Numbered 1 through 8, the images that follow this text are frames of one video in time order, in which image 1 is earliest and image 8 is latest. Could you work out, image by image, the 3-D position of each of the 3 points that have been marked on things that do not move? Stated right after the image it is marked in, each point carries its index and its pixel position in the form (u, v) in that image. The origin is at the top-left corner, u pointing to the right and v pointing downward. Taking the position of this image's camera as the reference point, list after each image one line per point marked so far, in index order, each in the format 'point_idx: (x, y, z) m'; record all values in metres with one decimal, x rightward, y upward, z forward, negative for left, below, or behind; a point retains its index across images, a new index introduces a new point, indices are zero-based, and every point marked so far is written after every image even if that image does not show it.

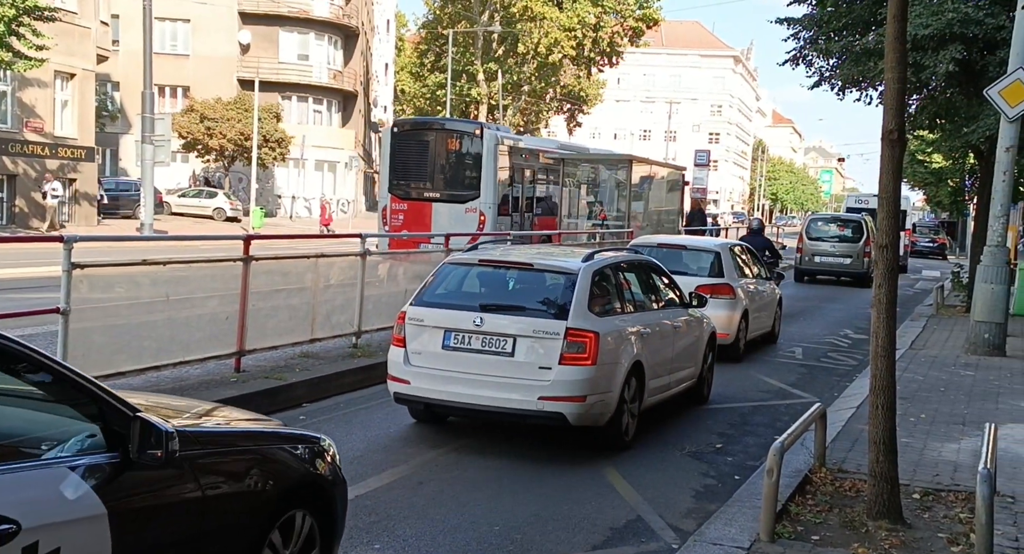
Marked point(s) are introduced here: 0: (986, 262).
0: (+5.7, +0.2, +13.3) m
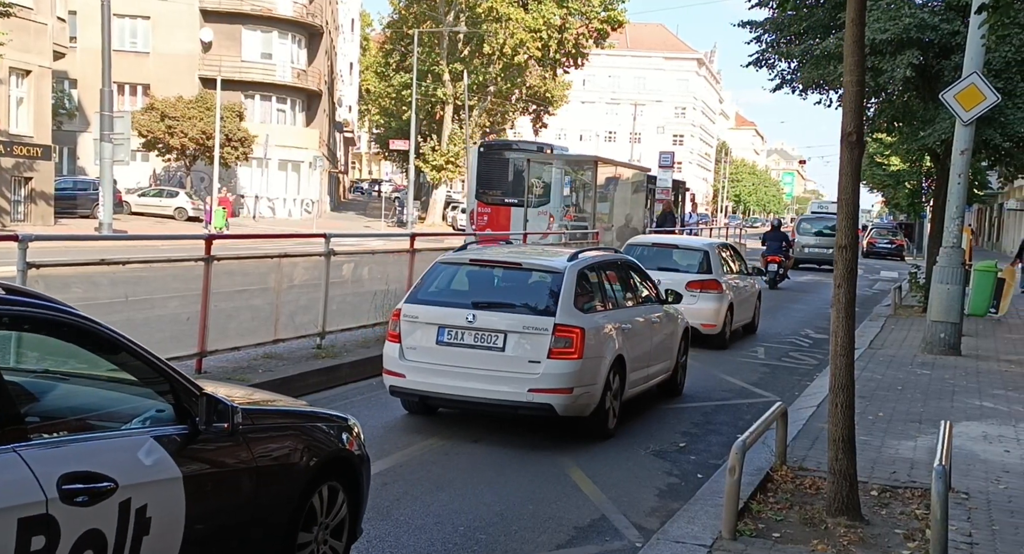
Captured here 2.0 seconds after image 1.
0: (+5.3, +0.2, +13.6) m
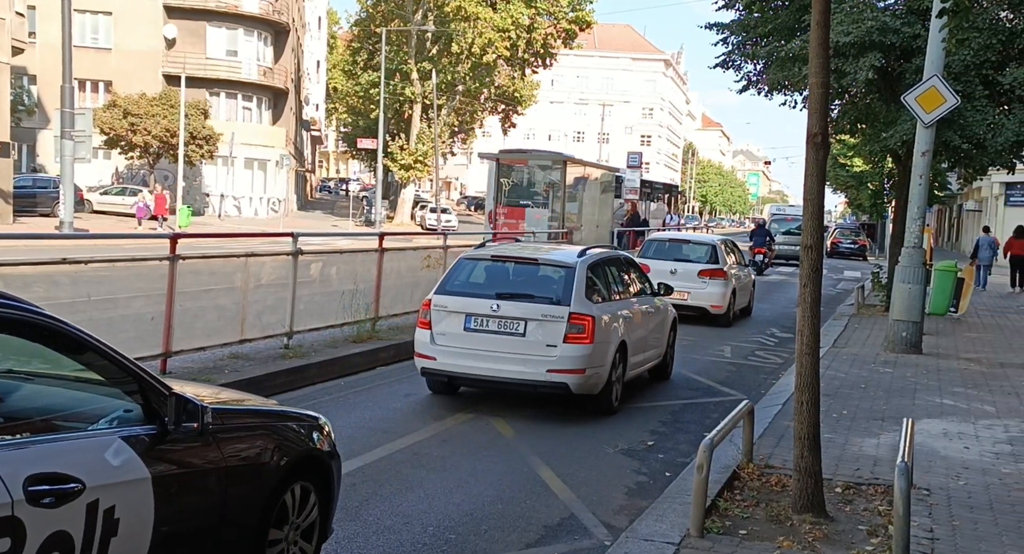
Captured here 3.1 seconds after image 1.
0: (+4.9, +0.2, +13.8) m
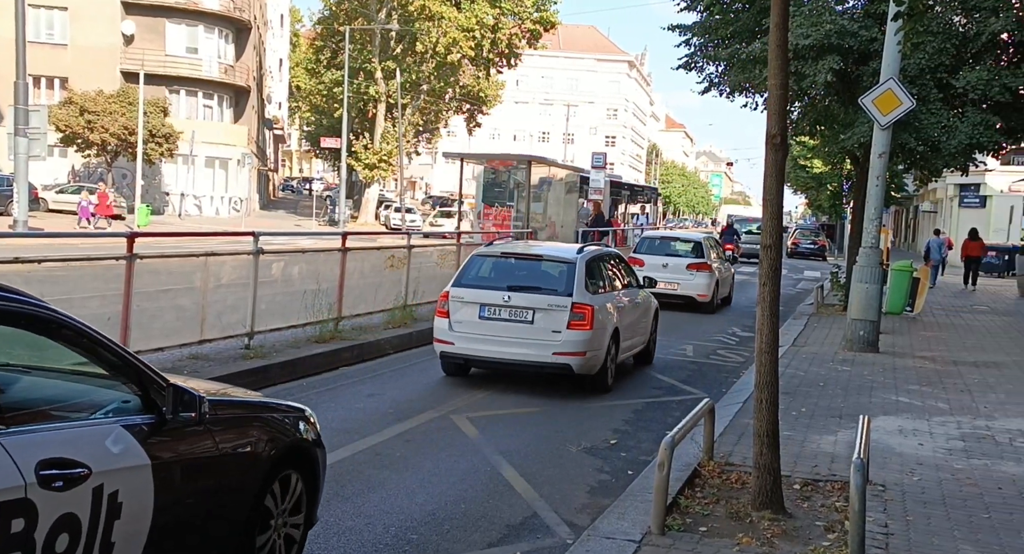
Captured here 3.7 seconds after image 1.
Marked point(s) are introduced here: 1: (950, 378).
0: (+4.4, +0.2, +13.9) m
1: (+4.6, -1.1, +11.6) m
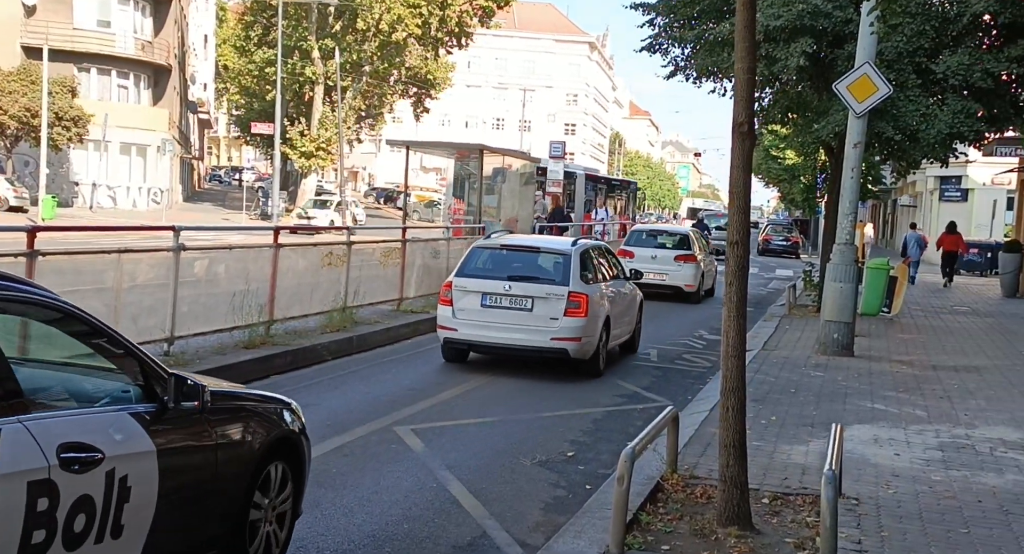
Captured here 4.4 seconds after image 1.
0: (+3.9, +0.2, +13.3) m
1: (+4.2, -1.1, +11.0) m
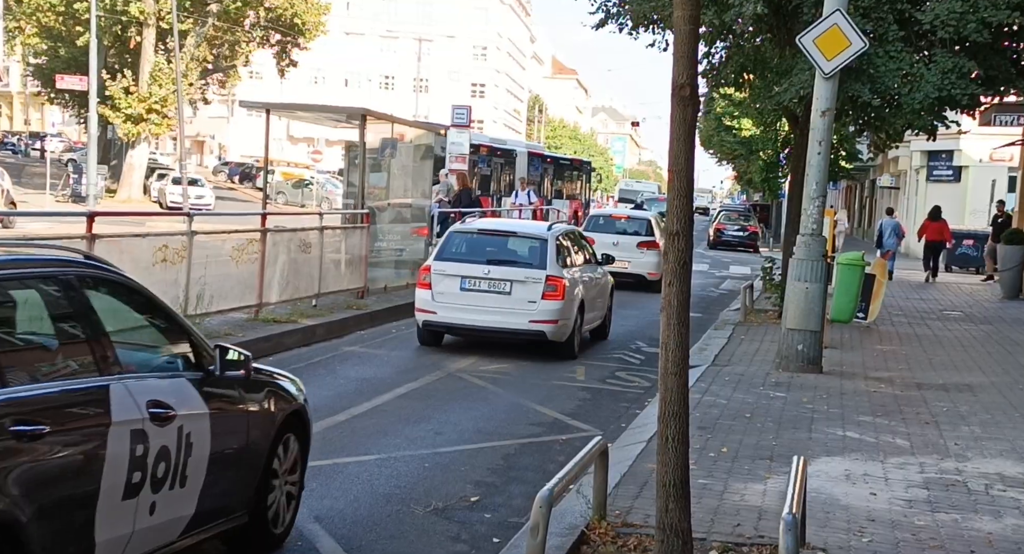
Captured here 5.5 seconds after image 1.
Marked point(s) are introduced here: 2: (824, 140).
0: (+3.0, +0.3, +11.7) m
1: (+3.4, -1.1, +9.4) m
2: (+3.2, +1.3, +11.3) m
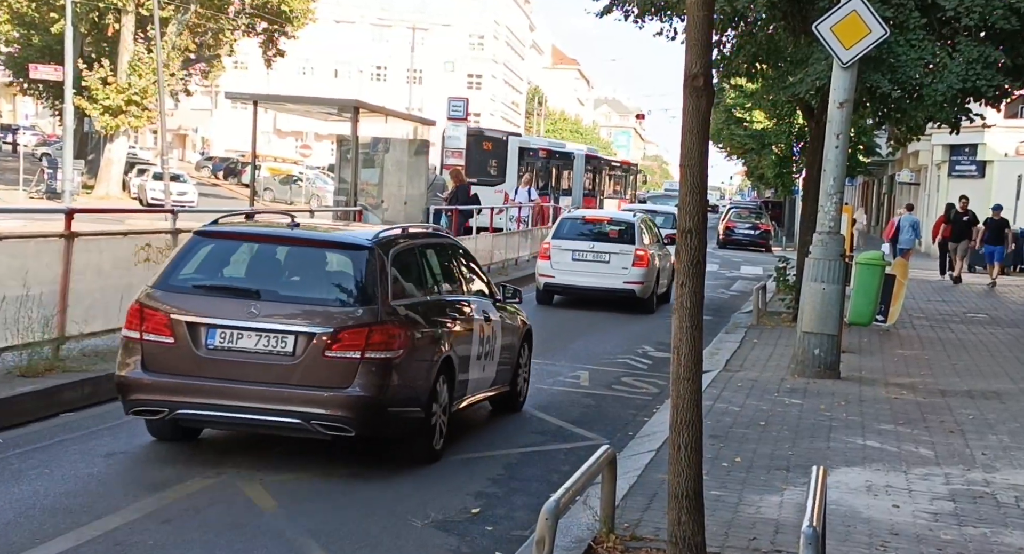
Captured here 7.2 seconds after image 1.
0: (+3.0, +0.2, +11.3) m
1: (+3.4, -1.1, +9.0) m
2: (+3.2, +1.3, +10.9) m
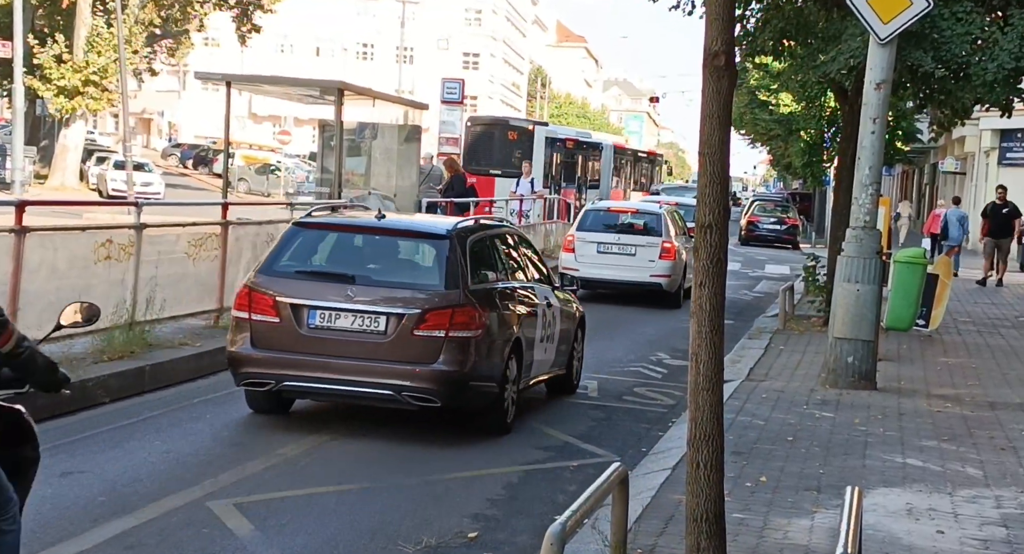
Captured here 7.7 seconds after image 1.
0: (+3.1, +0.2, +10.6) m
1: (+3.4, -1.1, +8.2) m
2: (+3.3, +1.3, +10.2) m
